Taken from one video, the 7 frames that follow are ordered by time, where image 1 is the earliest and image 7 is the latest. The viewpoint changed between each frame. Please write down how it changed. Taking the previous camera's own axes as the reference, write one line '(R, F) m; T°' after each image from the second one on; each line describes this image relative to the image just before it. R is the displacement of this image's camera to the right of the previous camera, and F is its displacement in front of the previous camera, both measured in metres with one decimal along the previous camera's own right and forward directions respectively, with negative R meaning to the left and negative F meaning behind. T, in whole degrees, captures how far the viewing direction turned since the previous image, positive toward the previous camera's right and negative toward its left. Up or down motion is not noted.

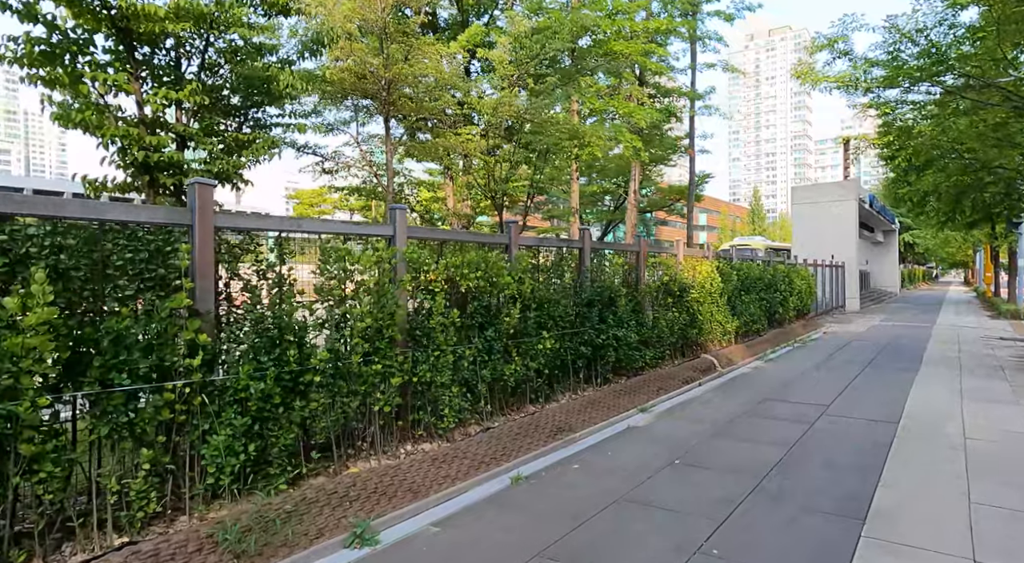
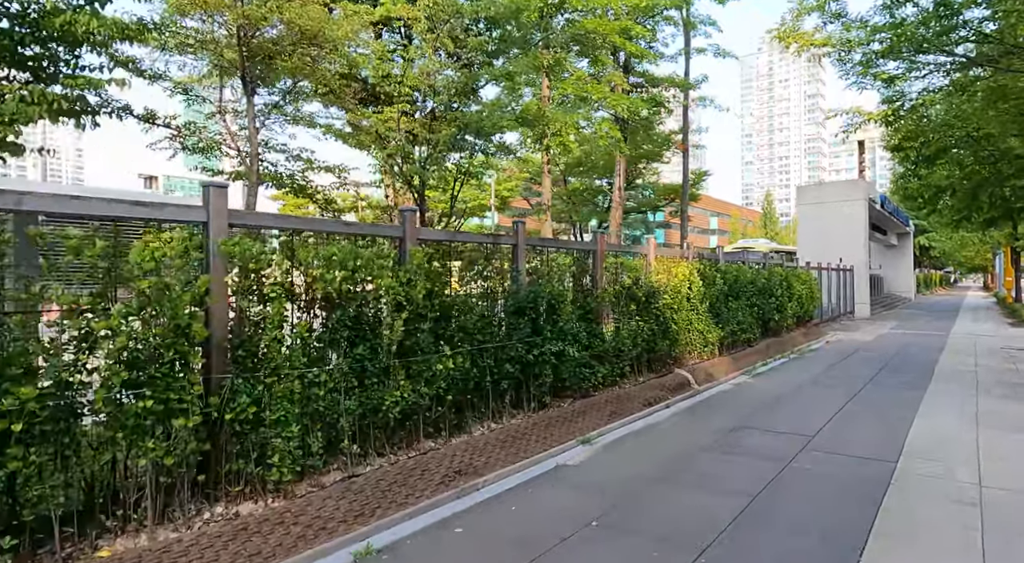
(+0.9, +1.2) m; -1°
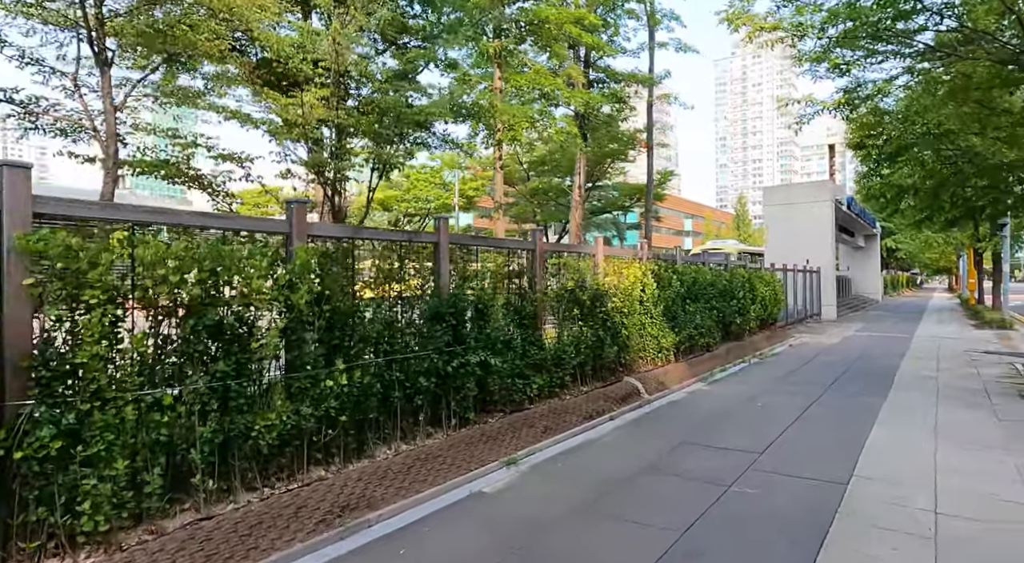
(+0.5, +0.6) m; +2°
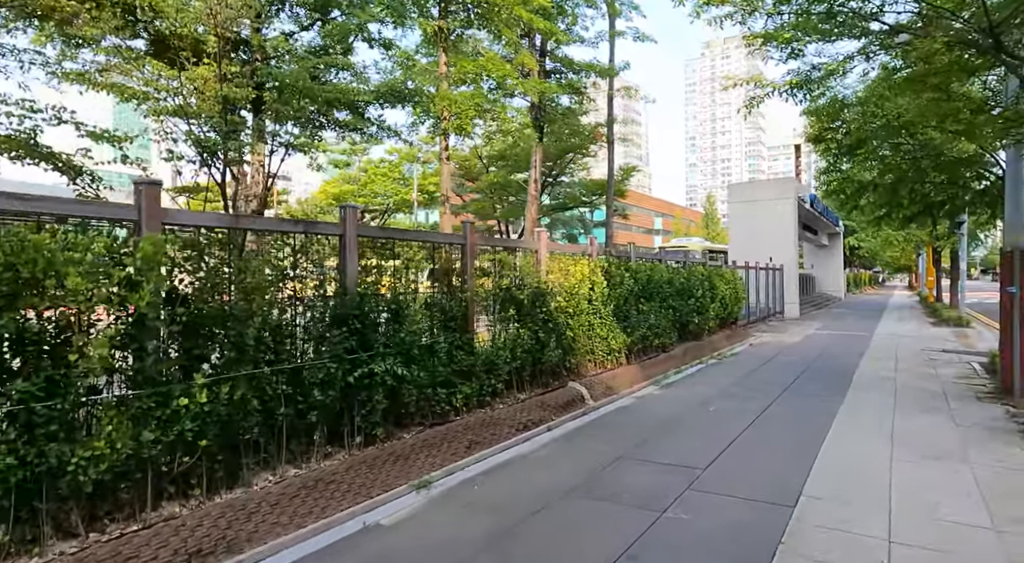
(+0.4, +0.6) m; +3°
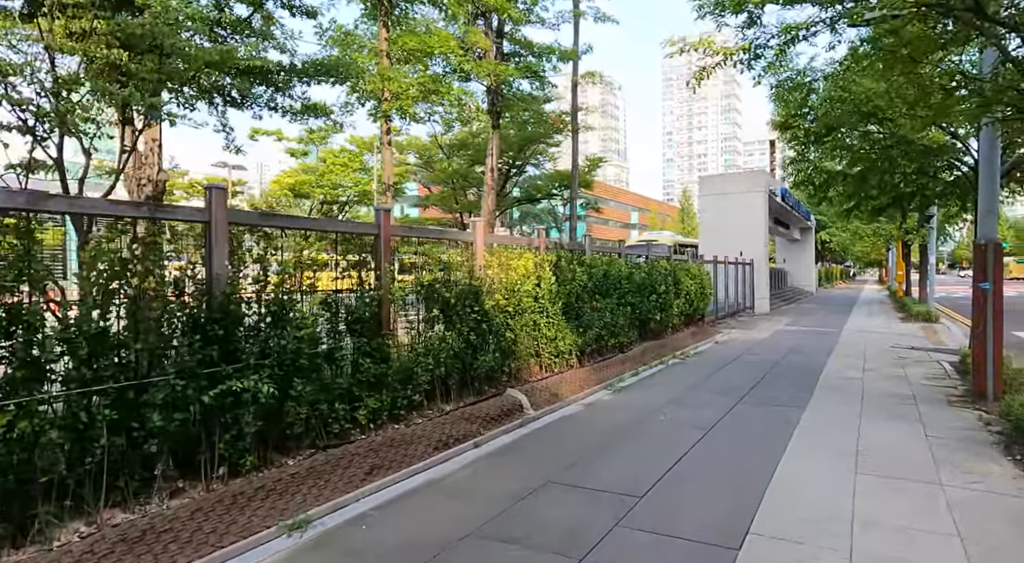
(+0.5, +0.8) m; +2°
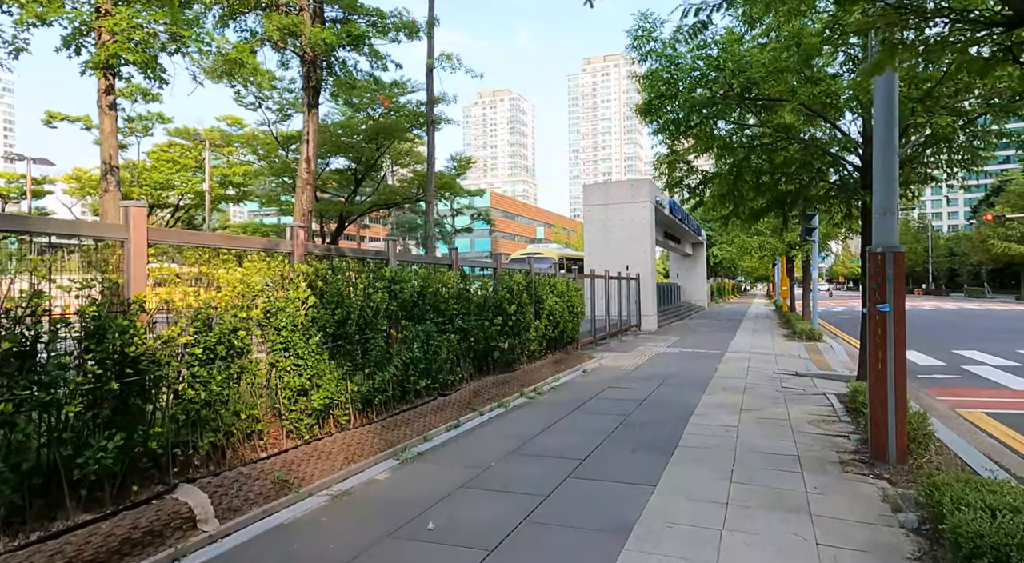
(+1.6, +2.4) m; +8°
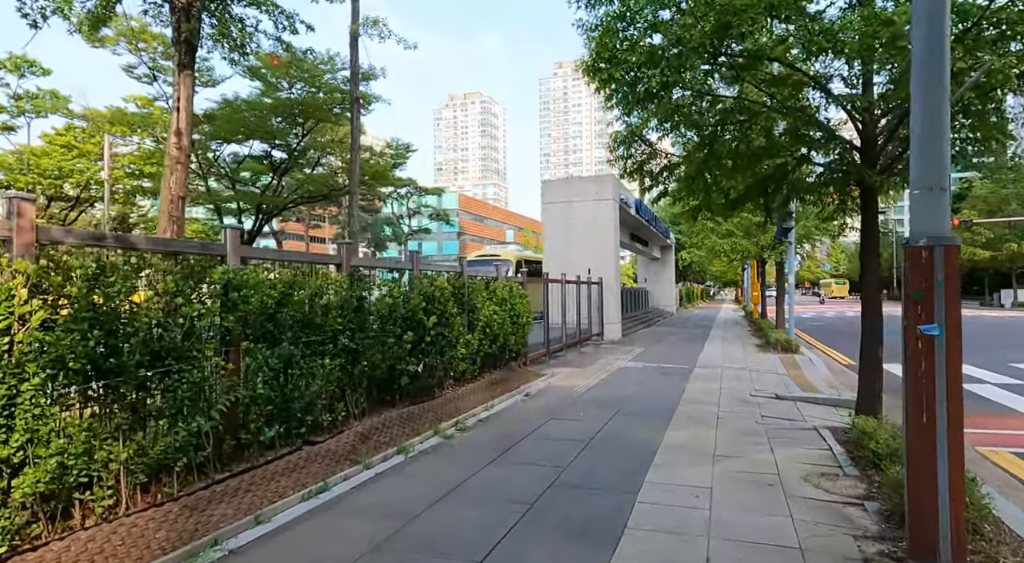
(+0.7, +2.1) m; +3°
